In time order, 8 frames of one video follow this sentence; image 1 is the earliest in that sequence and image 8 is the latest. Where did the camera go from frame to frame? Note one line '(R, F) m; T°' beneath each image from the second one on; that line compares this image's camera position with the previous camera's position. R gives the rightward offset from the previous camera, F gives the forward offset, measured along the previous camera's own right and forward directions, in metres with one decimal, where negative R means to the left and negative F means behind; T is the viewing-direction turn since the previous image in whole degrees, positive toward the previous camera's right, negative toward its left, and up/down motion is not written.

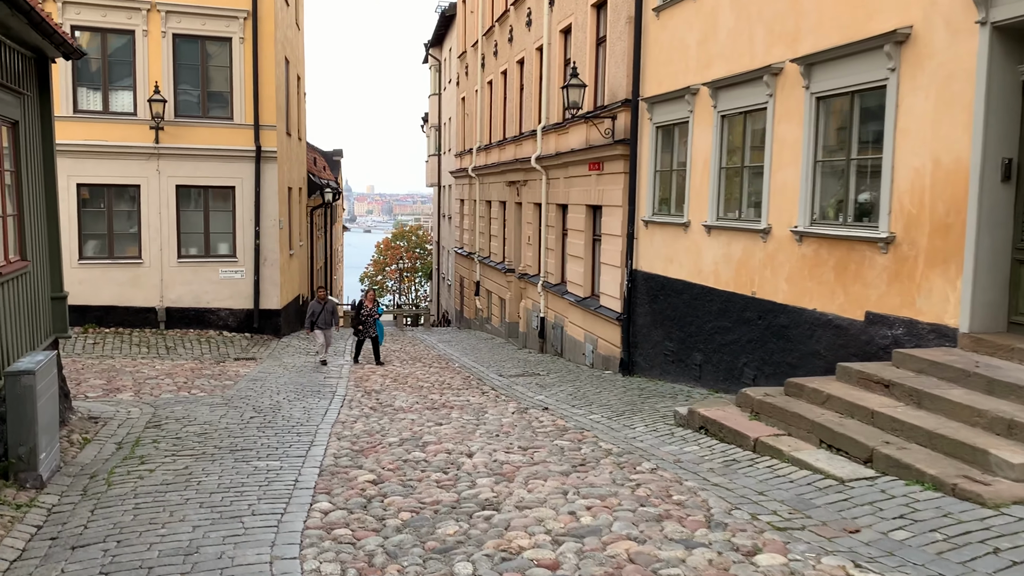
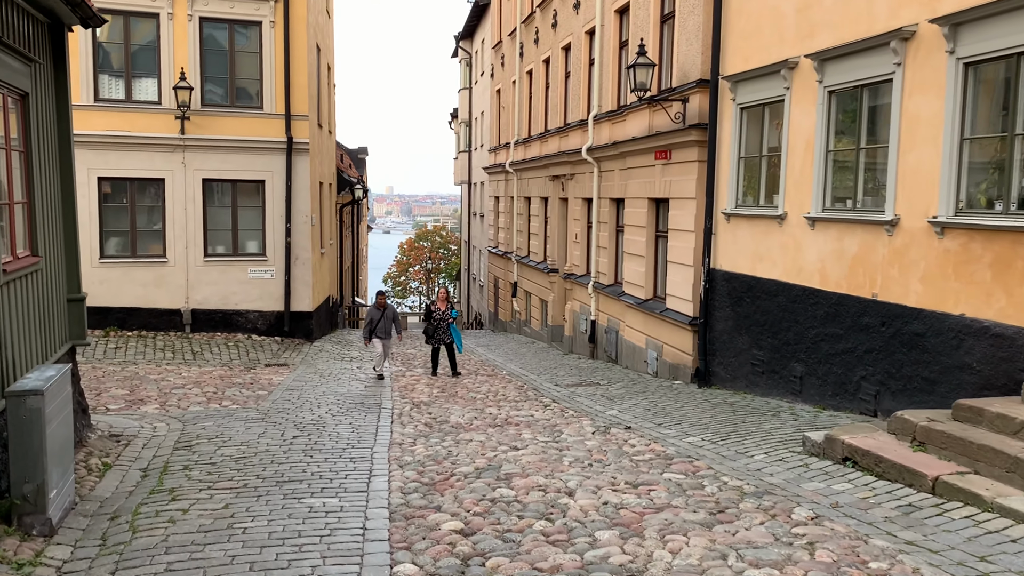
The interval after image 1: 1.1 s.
(-0.6, +1.2) m; -1°
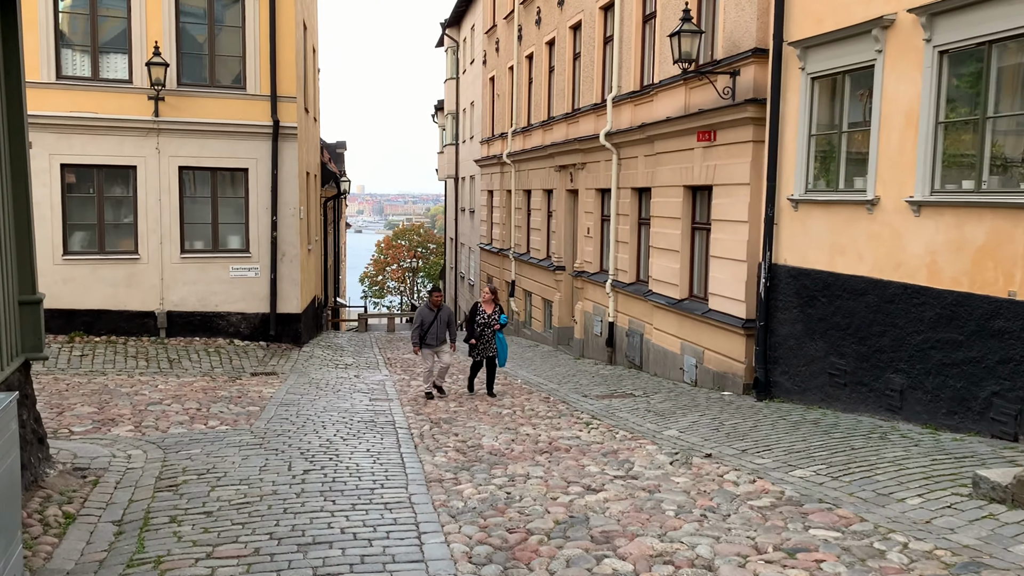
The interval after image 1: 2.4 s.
(-0.7, +1.5) m; +2°
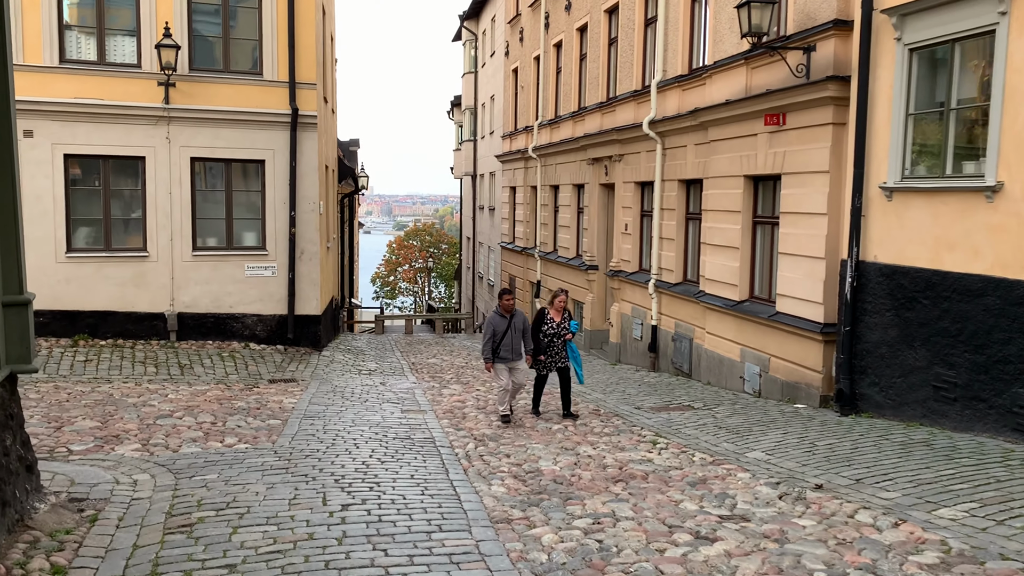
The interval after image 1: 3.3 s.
(-0.4, +1.1) m; -1°
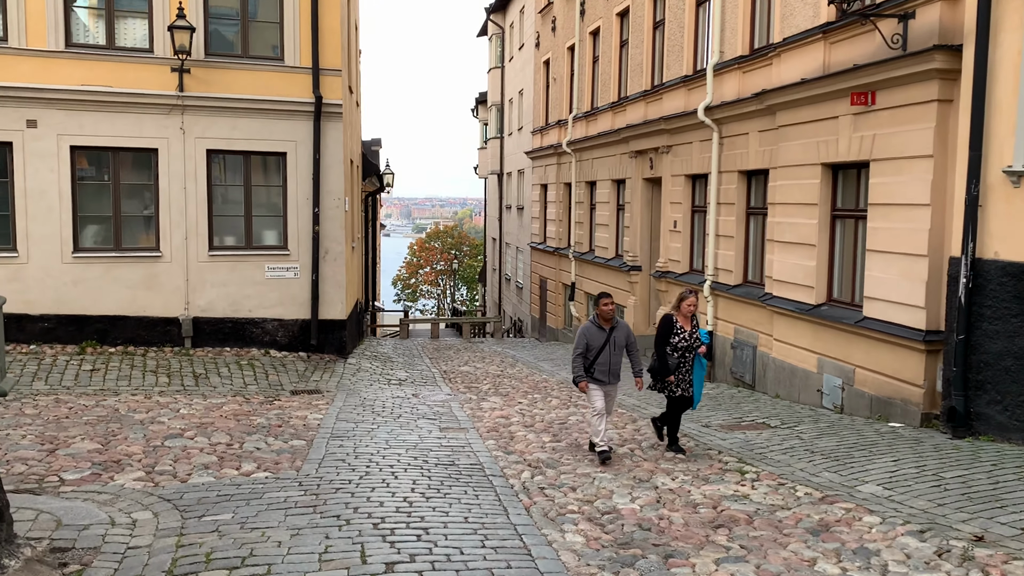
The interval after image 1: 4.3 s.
(-0.3, +1.1) m; -1°
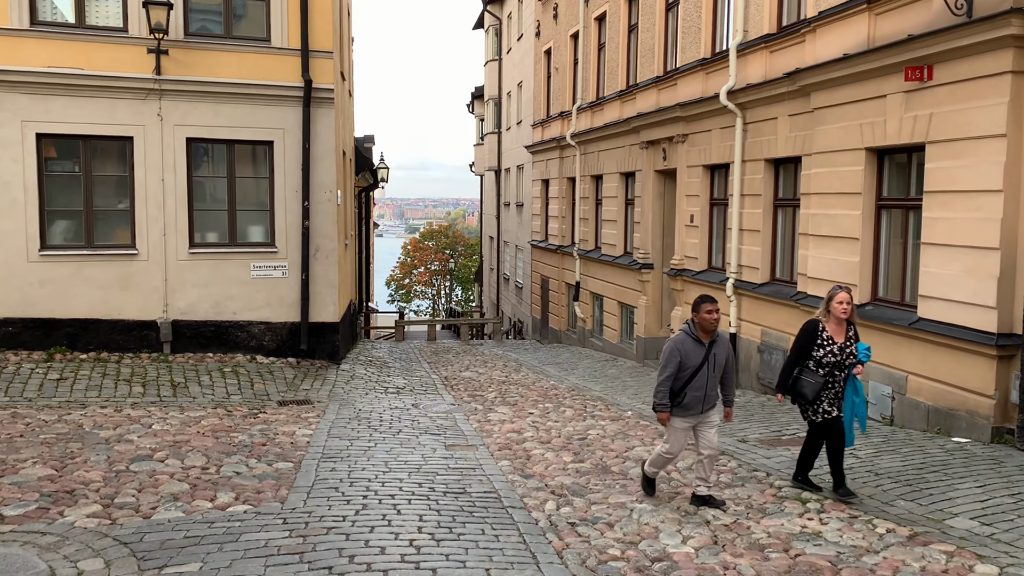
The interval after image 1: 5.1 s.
(-0.2, +1.0) m; 0°
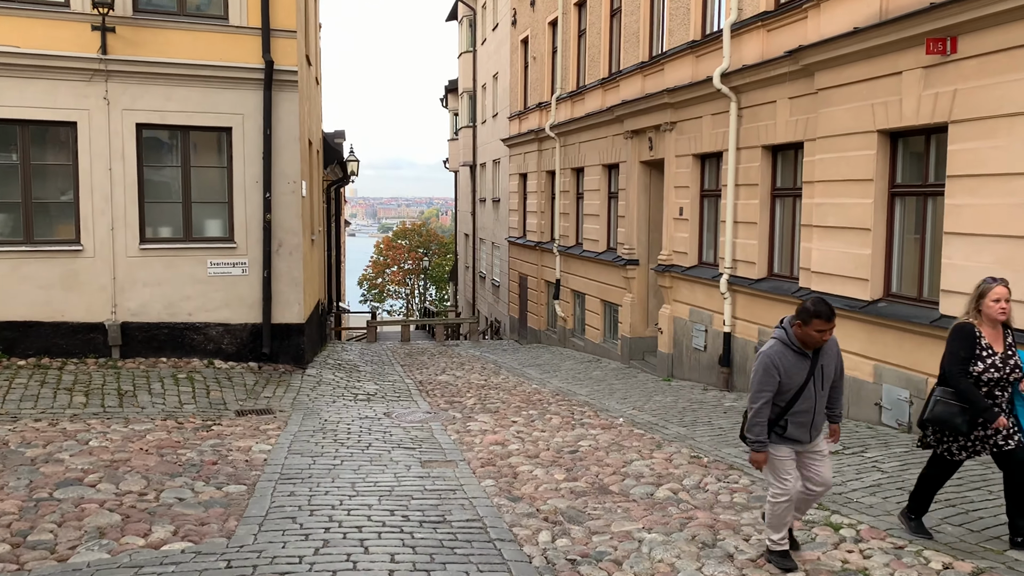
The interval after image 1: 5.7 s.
(-0.1, +0.8) m; +2°
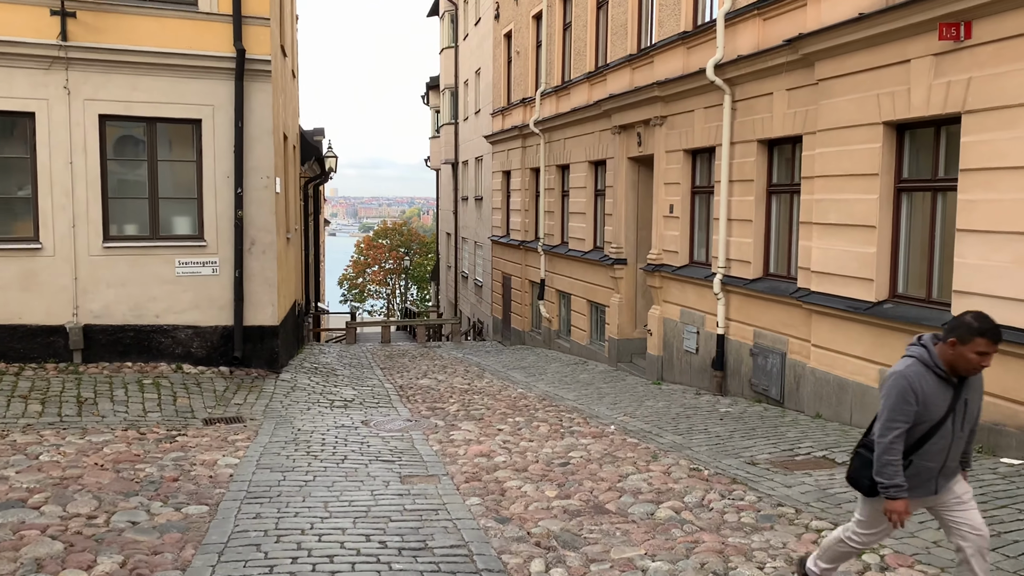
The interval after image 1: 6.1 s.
(0.0, +0.5) m; +1°
